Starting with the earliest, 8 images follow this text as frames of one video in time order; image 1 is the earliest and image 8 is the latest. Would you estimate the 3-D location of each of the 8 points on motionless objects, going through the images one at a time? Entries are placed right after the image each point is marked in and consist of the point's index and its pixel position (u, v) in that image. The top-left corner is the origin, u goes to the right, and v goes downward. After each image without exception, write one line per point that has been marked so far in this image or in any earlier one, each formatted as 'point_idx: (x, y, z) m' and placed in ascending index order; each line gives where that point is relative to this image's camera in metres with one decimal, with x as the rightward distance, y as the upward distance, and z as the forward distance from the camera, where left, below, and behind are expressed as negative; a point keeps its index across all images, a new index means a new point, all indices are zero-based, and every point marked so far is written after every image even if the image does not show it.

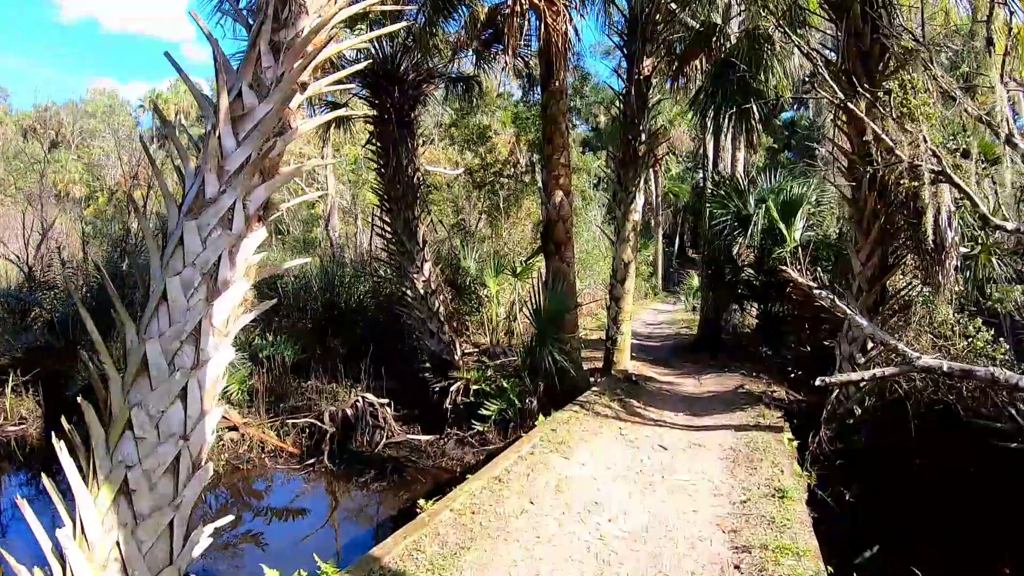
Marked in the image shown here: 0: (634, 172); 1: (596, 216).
0: (+1.0, +1.0, +6.4) m
1: (+1.5, +1.3, +13.8) m
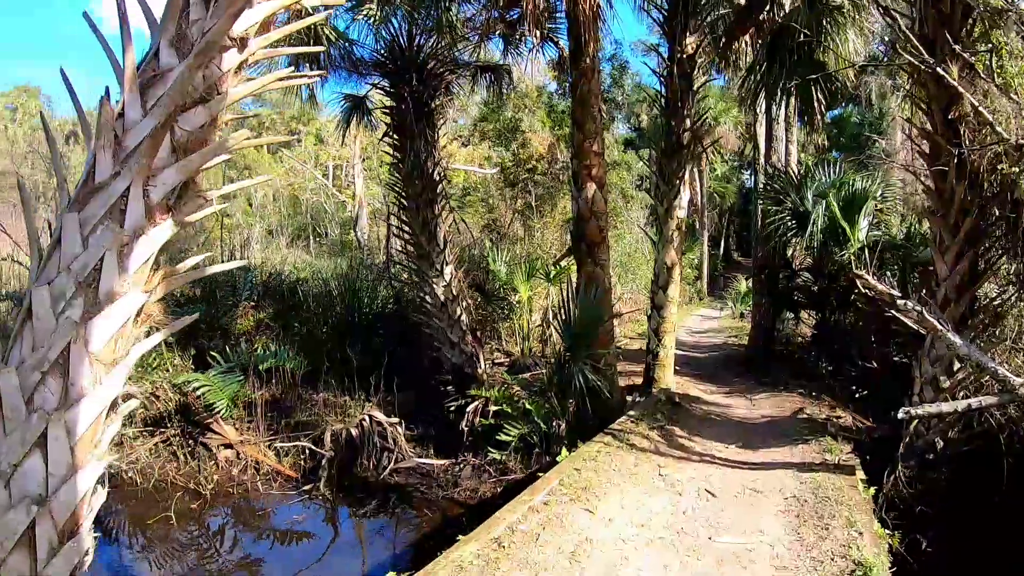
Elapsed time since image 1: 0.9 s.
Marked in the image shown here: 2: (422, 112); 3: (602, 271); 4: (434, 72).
0: (+1.2, +0.9, +5.6) m
1: (+2.1, +1.2, +13.0) m
2: (-0.8, +1.5, +6.8) m
3: (+0.6, +0.1, +5.1) m
4: (-0.7, +1.9, +7.0) m
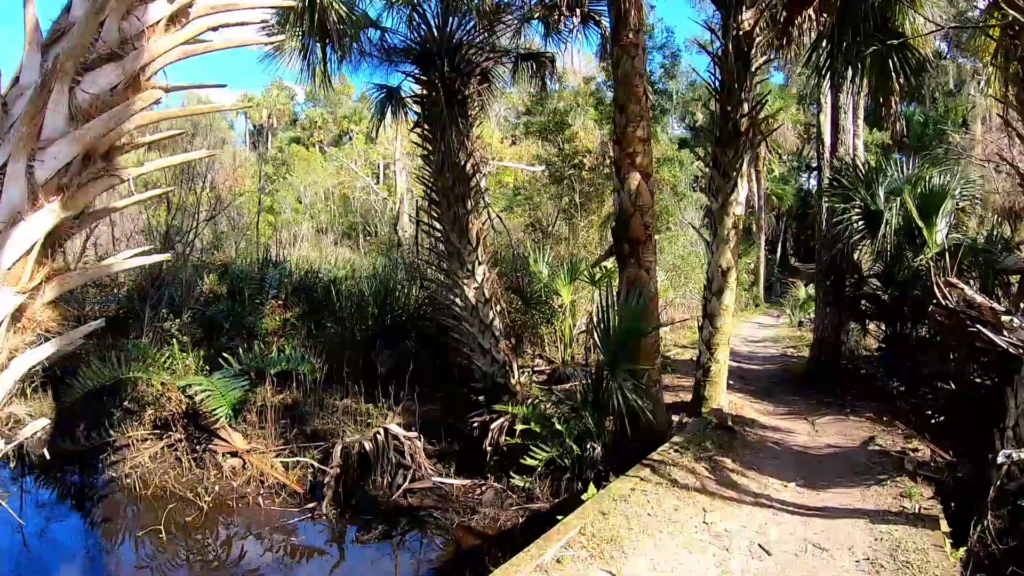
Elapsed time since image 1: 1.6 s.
0: (+1.4, +0.9, +5.0) m
1: (+2.8, +1.1, +12.3) m
2: (-0.5, +1.5, +6.3) m
3: (+0.8, +0.1, +4.6) m
4: (-0.4, +1.9, +6.5) m
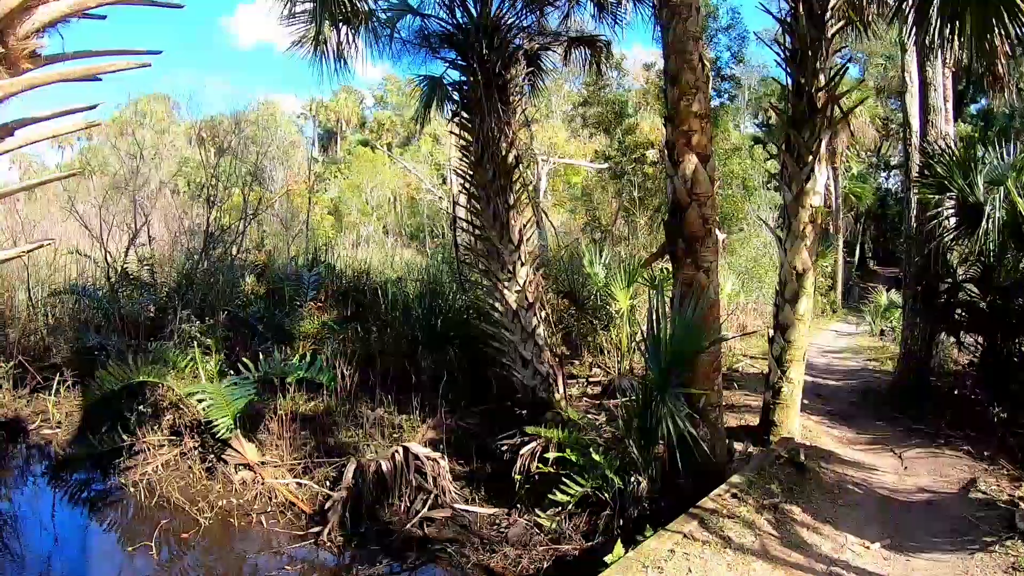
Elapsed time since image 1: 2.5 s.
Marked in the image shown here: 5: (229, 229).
0: (+1.6, +0.8, +4.3) m
1: (+3.6, +1.0, +11.4) m
2: (-0.1, +1.5, +5.8) m
3: (+1.0, +0.1, +3.9) m
4: (0.0, +1.9, +5.9) m
5: (-3.7, +0.8, +10.3) m
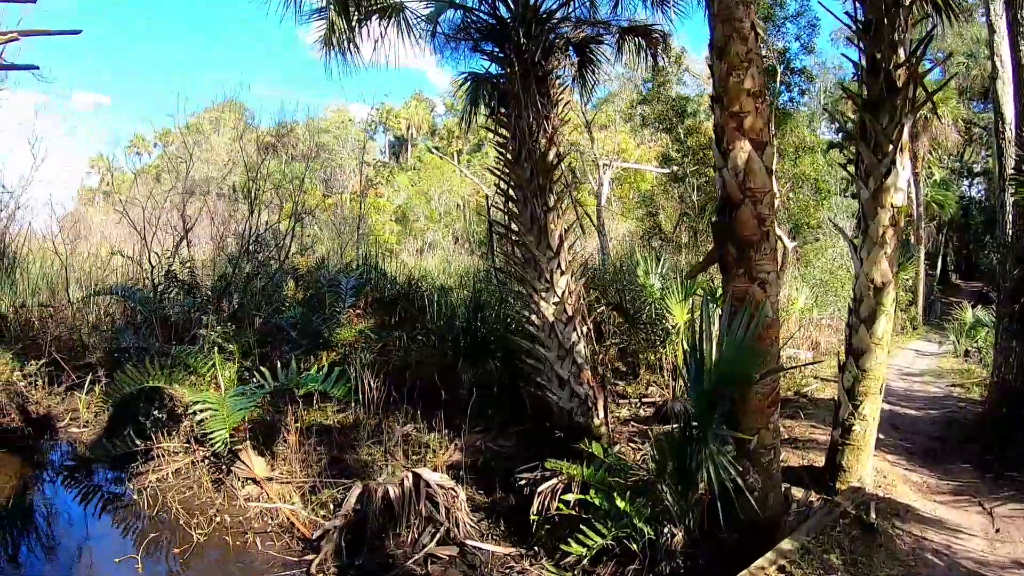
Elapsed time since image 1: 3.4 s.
0: (+1.7, +0.7, +3.7) m
1: (+4.3, +0.8, +10.6) m
2: (+0.1, +1.4, +5.3) m
3: (+1.0, 0.0, +3.3) m
4: (+0.3, +1.8, +5.4) m
5: (-3.0, +0.7, +10.1) m
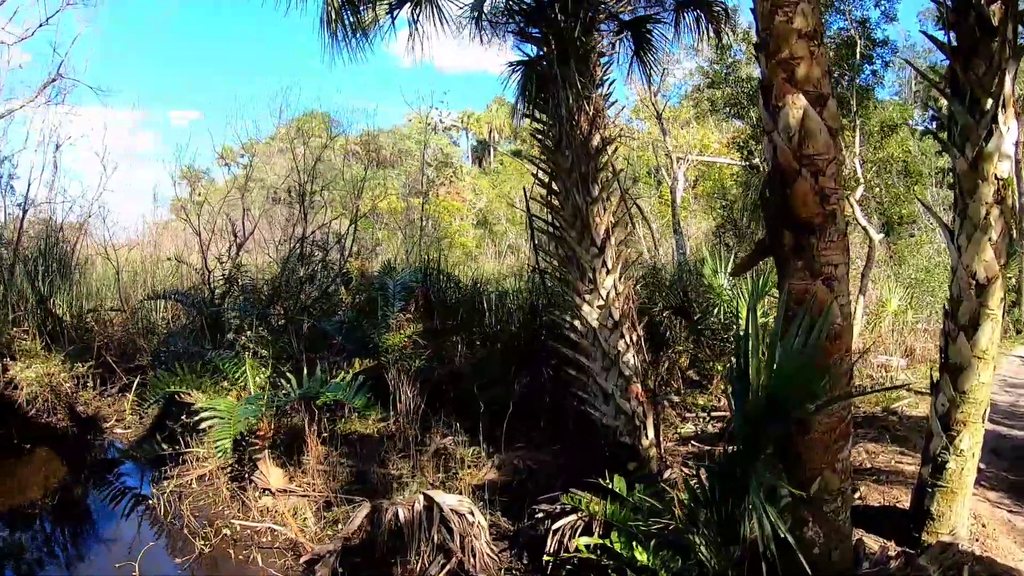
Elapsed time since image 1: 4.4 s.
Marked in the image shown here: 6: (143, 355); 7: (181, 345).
0: (+1.8, +0.8, +2.9) m
1: (+5.1, +0.8, +9.5) m
2: (+0.4, +1.4, +4.7) m
3: (+1.1, 0.0, +2.6) m
4: (+0.5, +1.8, +4.8) m
5: (-2.2, +0.7, +9.8) m
6: (-3.5, -0.7, +7.5) m
7: (-2.9, -0.5, +7.0) m
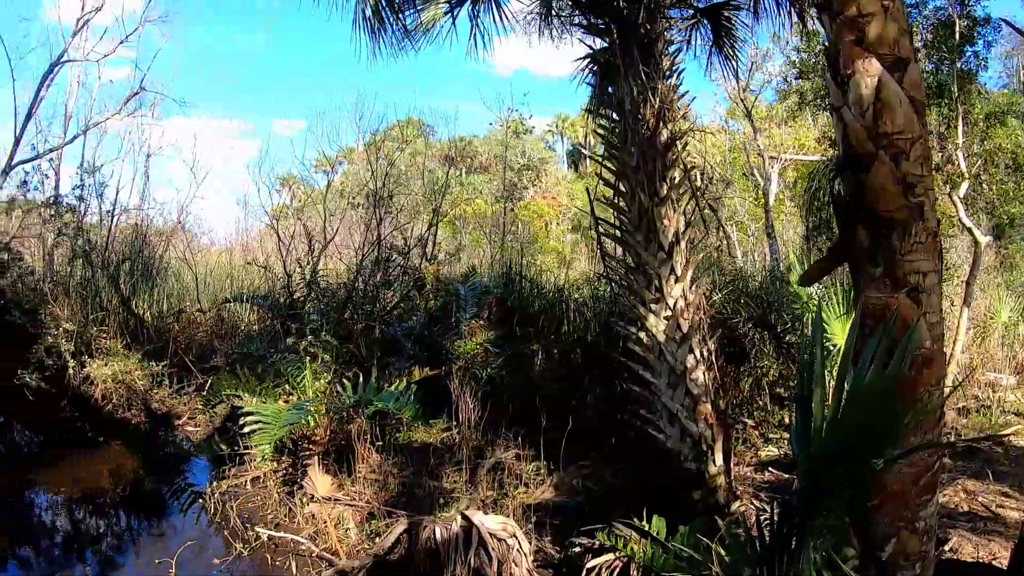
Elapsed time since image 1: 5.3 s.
0: (+1.9, +0.7, +2.4) m
1: (+6.0, +0.7, +8.5) m
2: (+0.7, +1.4, +4.4) m
3: (+1.1, 0.0, +2.2) m
4: (+0.9, +1.8, +4.5) m
5: (-1.2, +0.6, +9.8) m
6: (-2.8, -0.7, +7.6) m
7: (-2.3, -0.5, +7.0) m
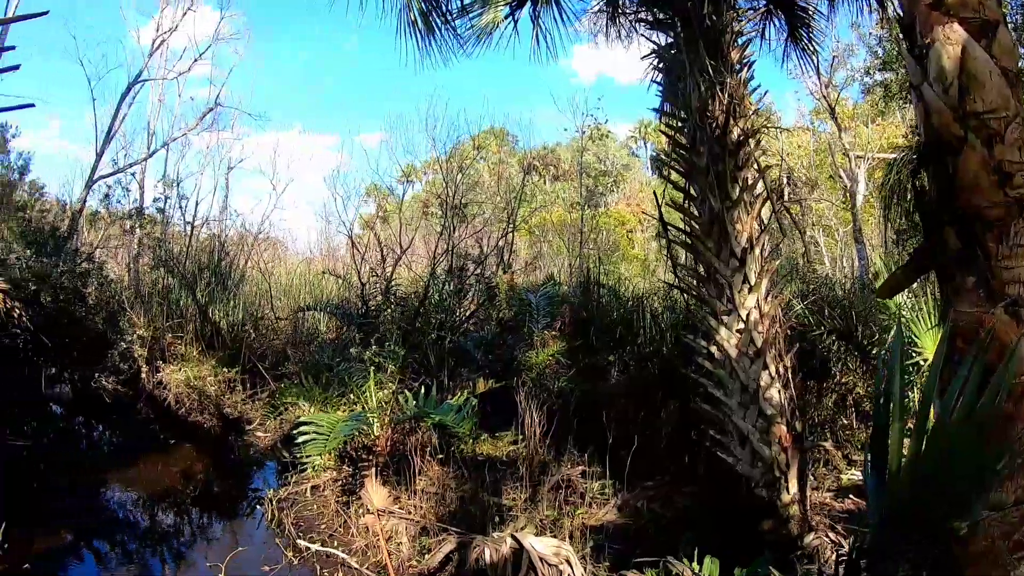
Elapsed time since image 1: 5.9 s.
0: (+2.0, +0.7, +2.0) m
1: (+6.8, +0.6, +7.6) m
2: (+1.0, +1.3, +4.1) m
3: (+1.2, -0.1, +1.9) m
4: (+1.2, +1.7, +4.2) m
5: (-0.3, +0.5, +9.7) m
6: (-2.1, -0.8, +7.7) m
7: (-1.7, -0.6, +7.0) m
